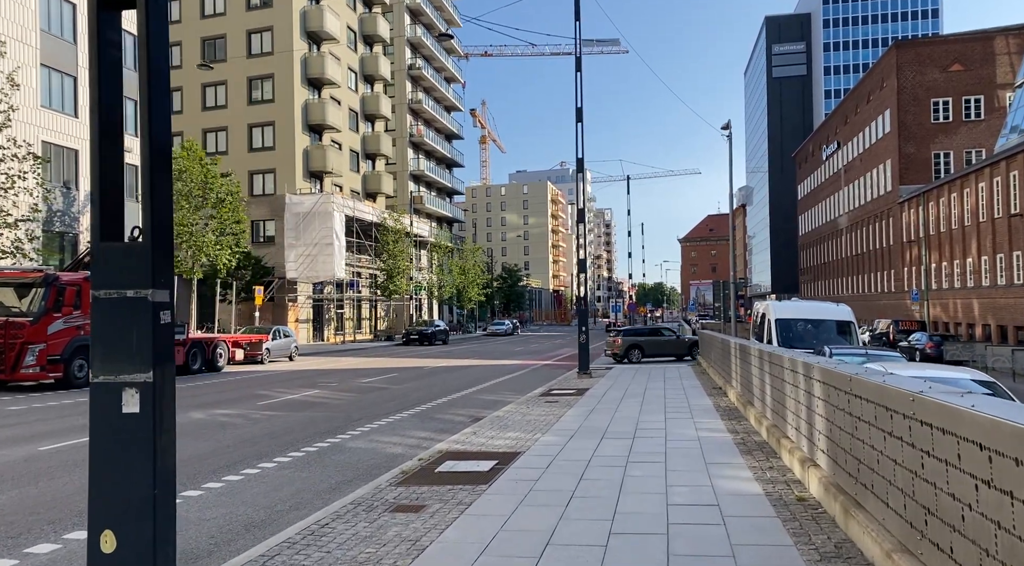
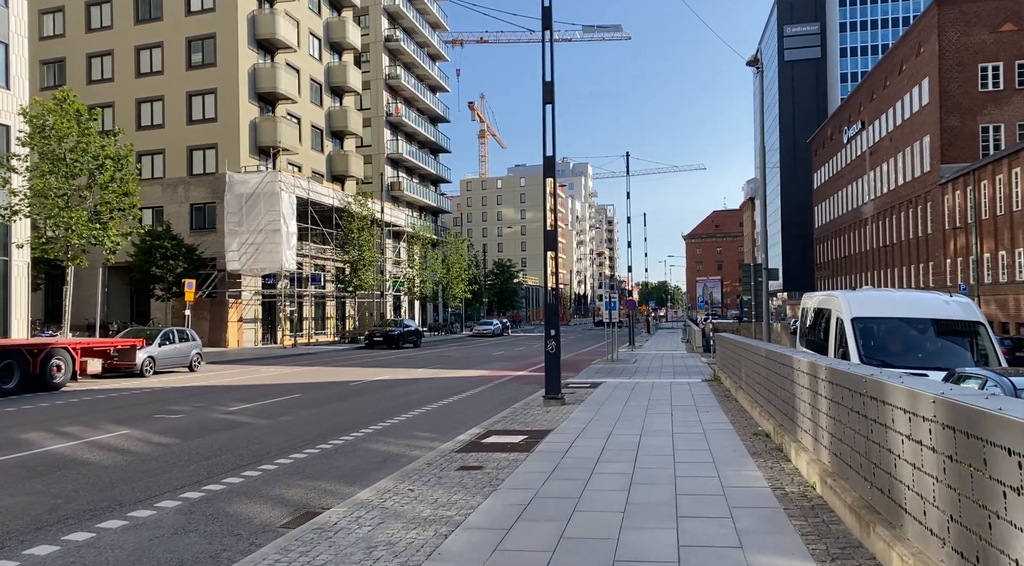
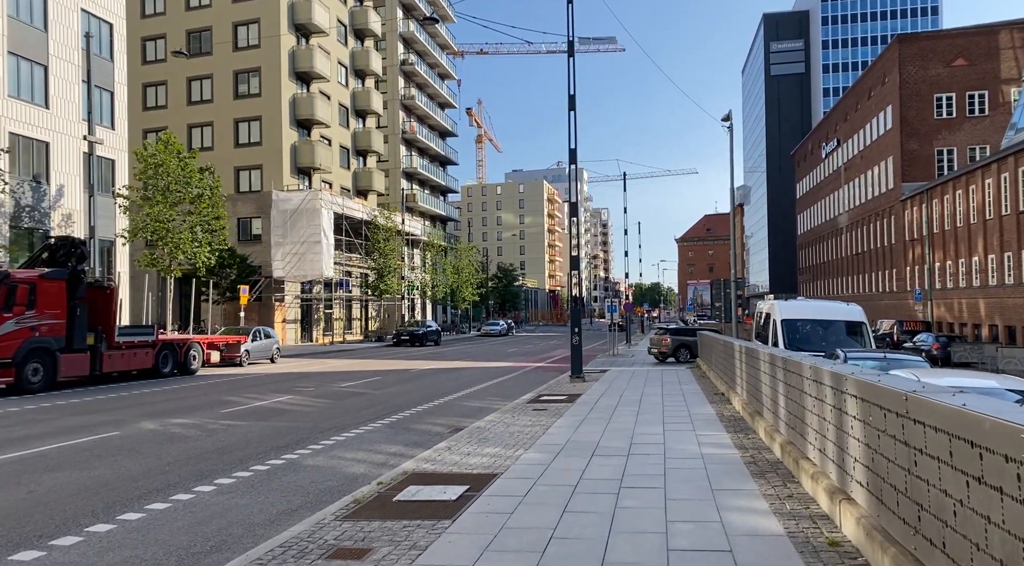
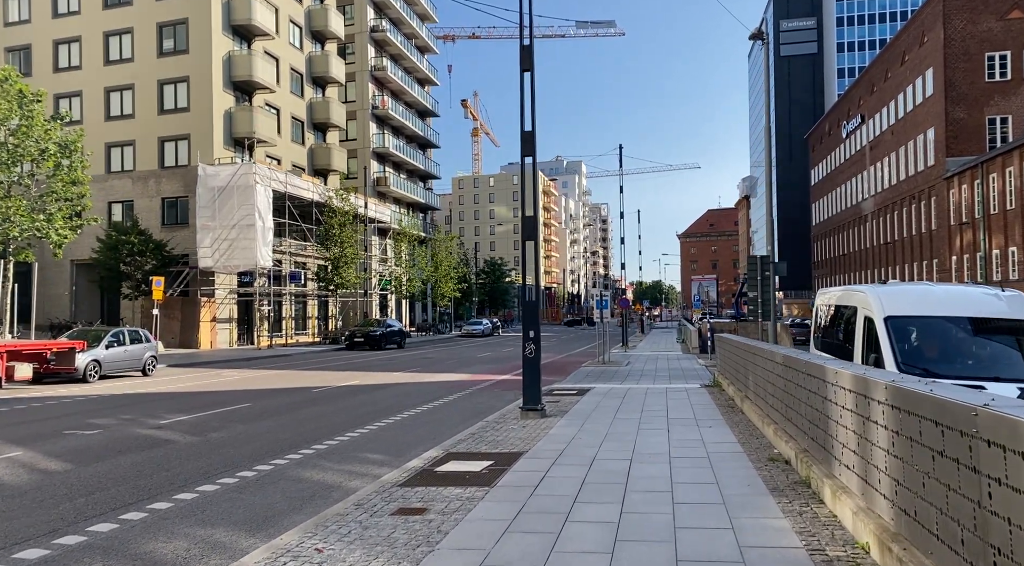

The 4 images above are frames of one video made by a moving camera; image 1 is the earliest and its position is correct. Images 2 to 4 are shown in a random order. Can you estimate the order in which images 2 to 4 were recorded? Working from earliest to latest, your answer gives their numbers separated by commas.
3, 2, 4
